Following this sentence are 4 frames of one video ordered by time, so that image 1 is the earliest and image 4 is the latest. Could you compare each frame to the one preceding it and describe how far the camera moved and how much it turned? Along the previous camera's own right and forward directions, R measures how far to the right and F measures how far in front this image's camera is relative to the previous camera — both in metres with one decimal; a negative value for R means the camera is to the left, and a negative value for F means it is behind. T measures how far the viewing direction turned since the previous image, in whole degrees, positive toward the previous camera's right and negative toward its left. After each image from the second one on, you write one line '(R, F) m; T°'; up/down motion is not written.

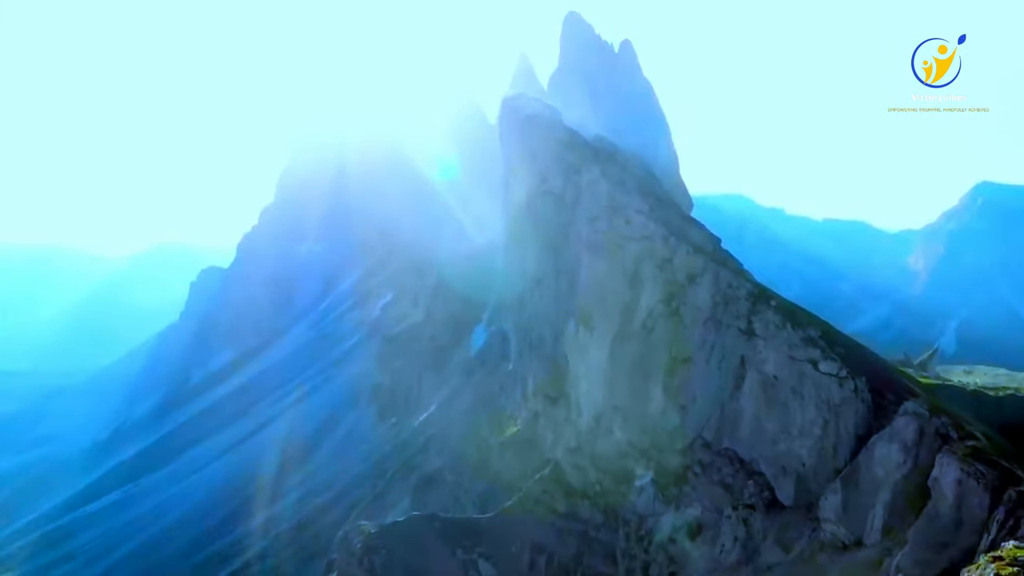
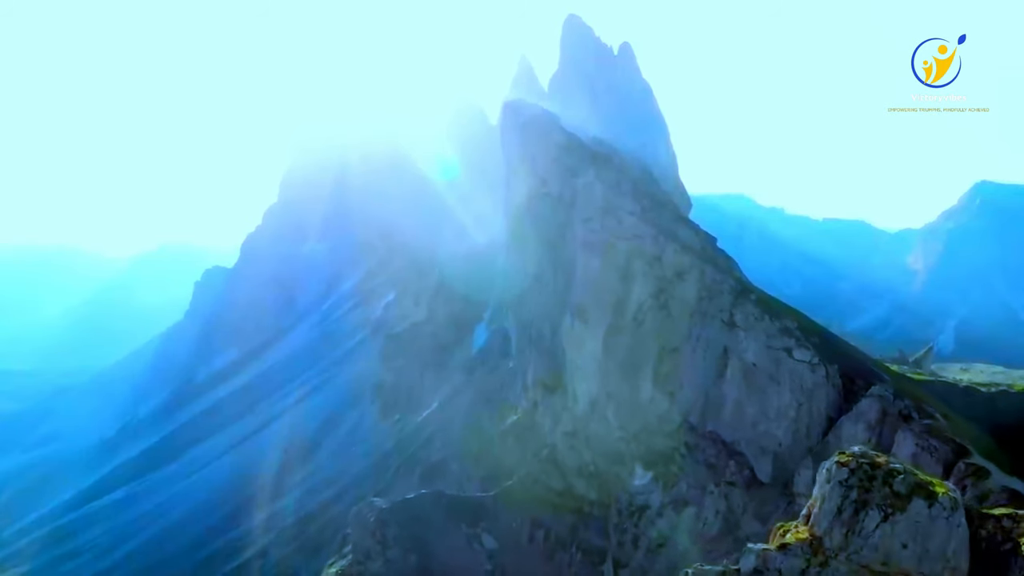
(0.0, -1.8) m; 0°
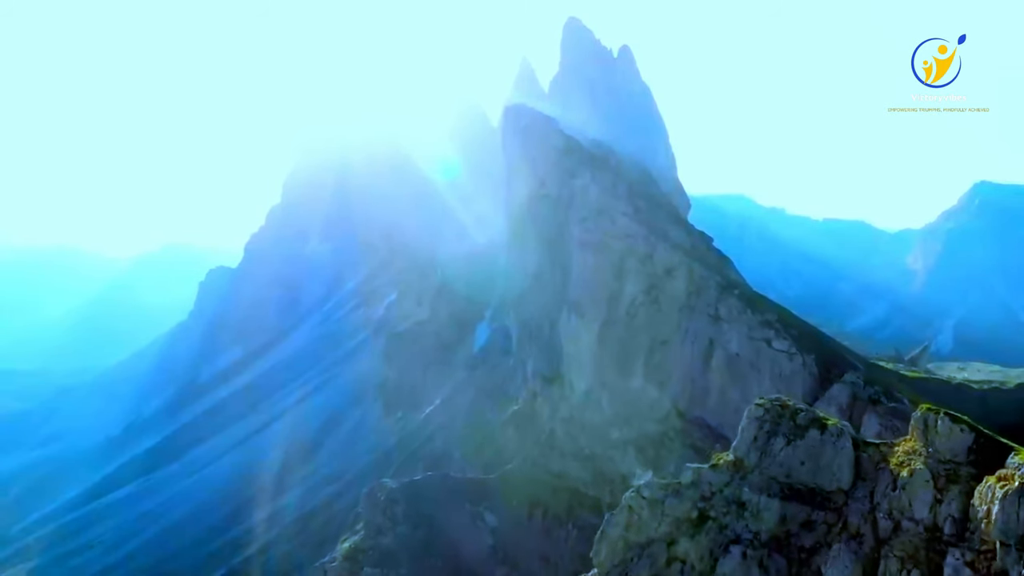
(0.0, -1.7) m; 0°
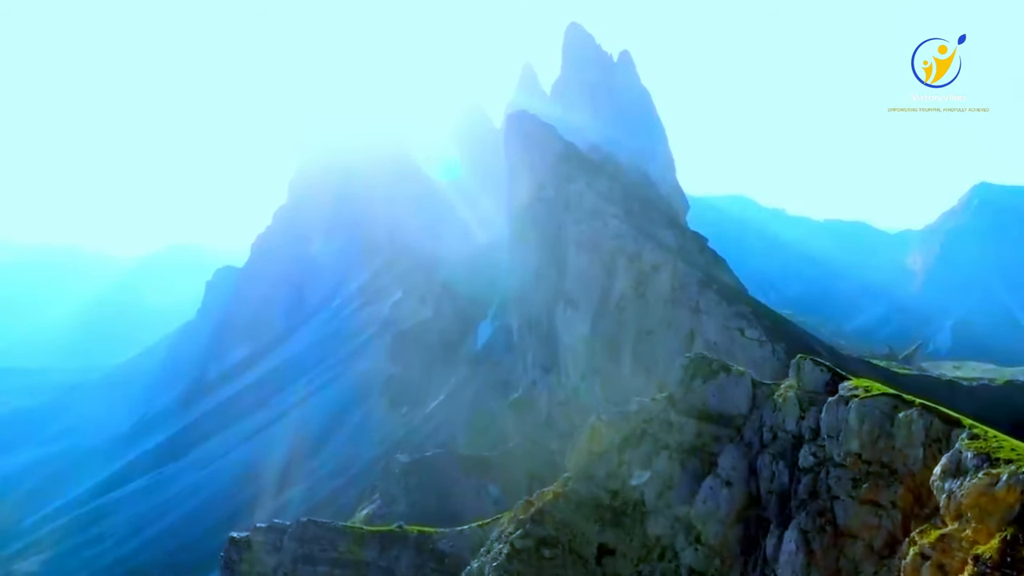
(0.0, -2.8) m; 0°
